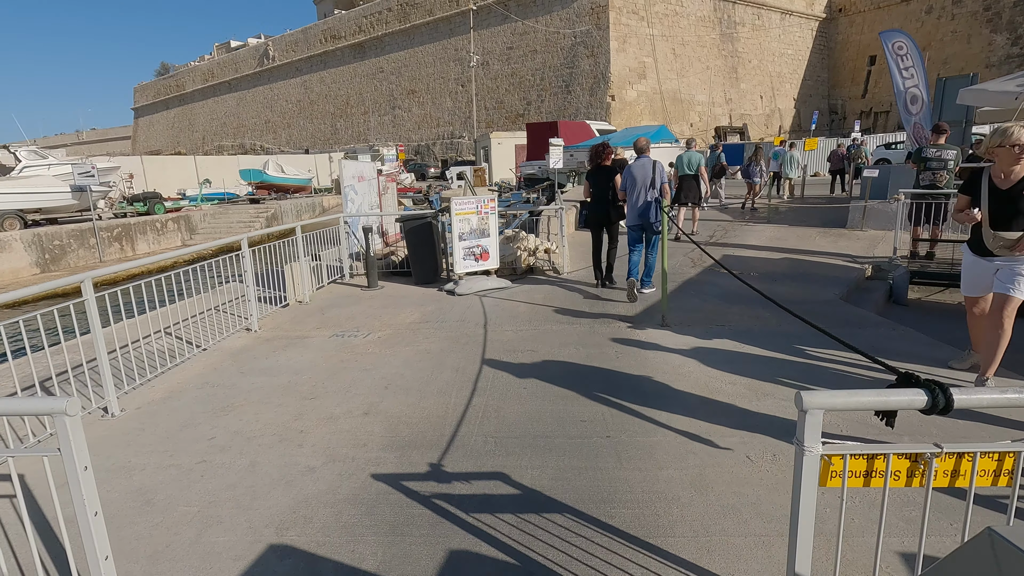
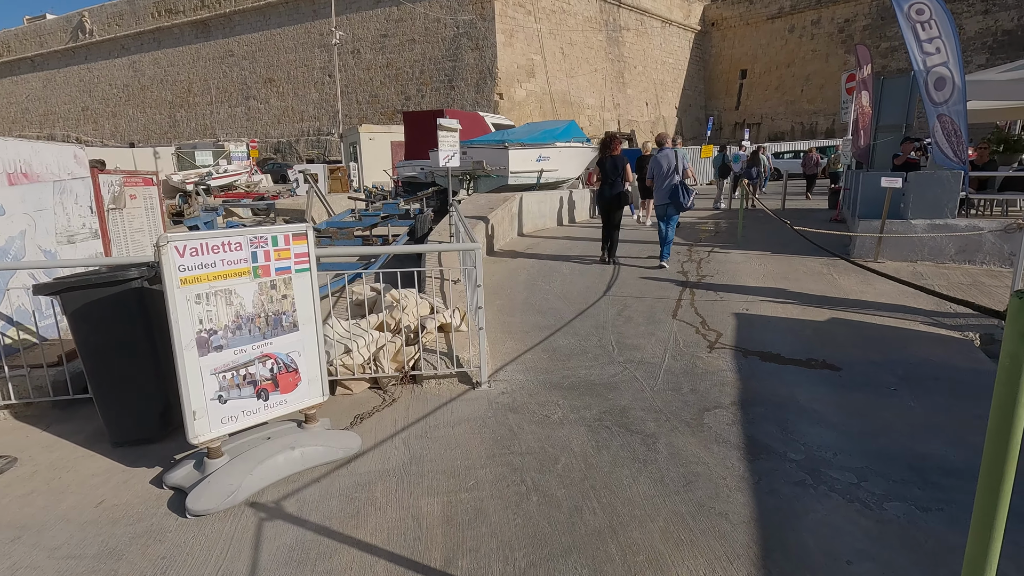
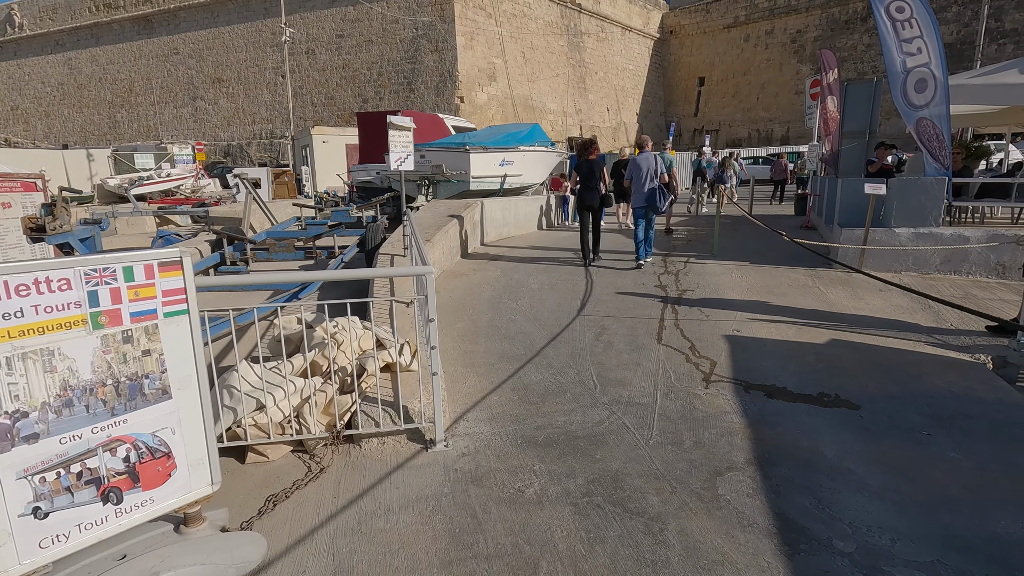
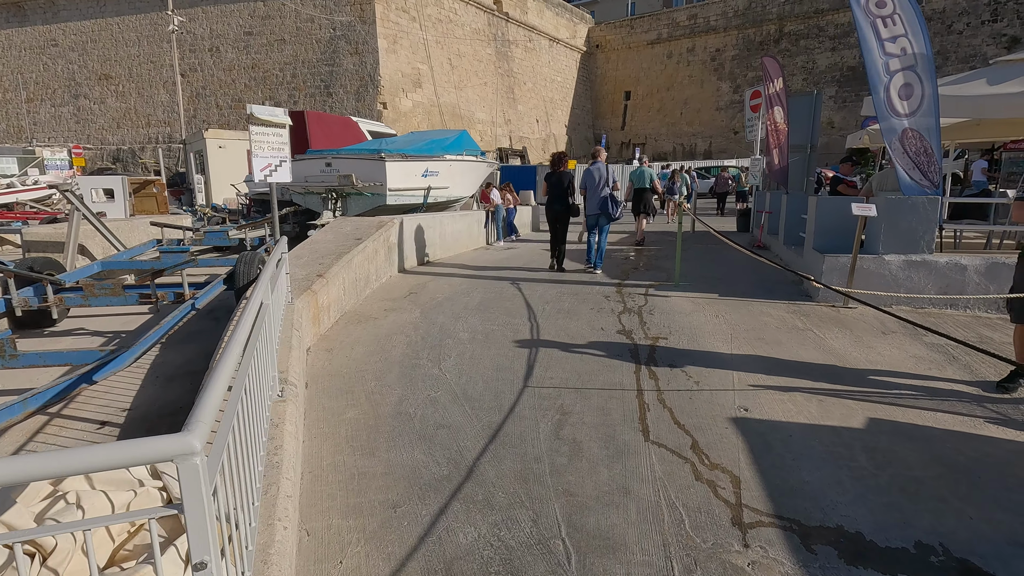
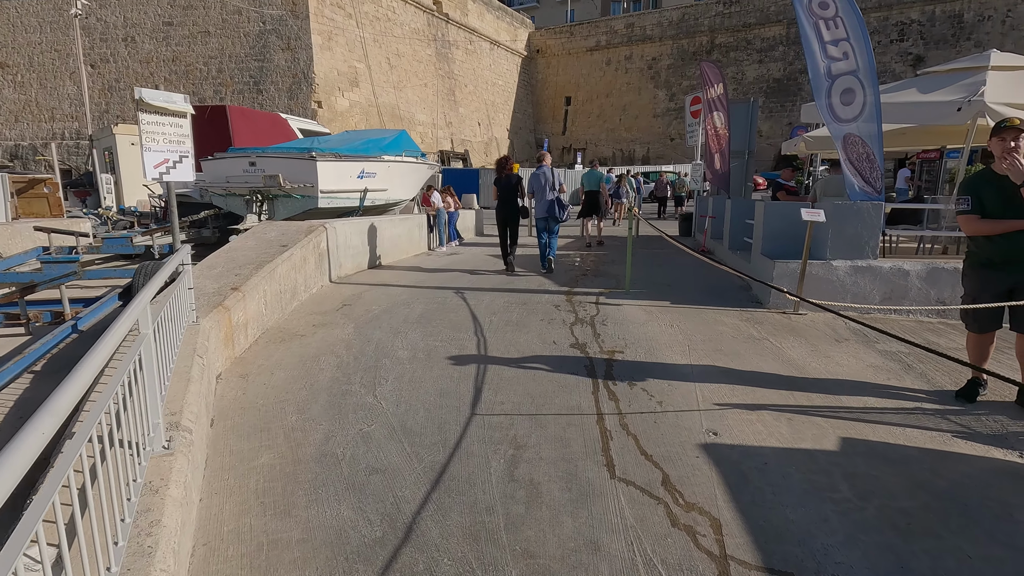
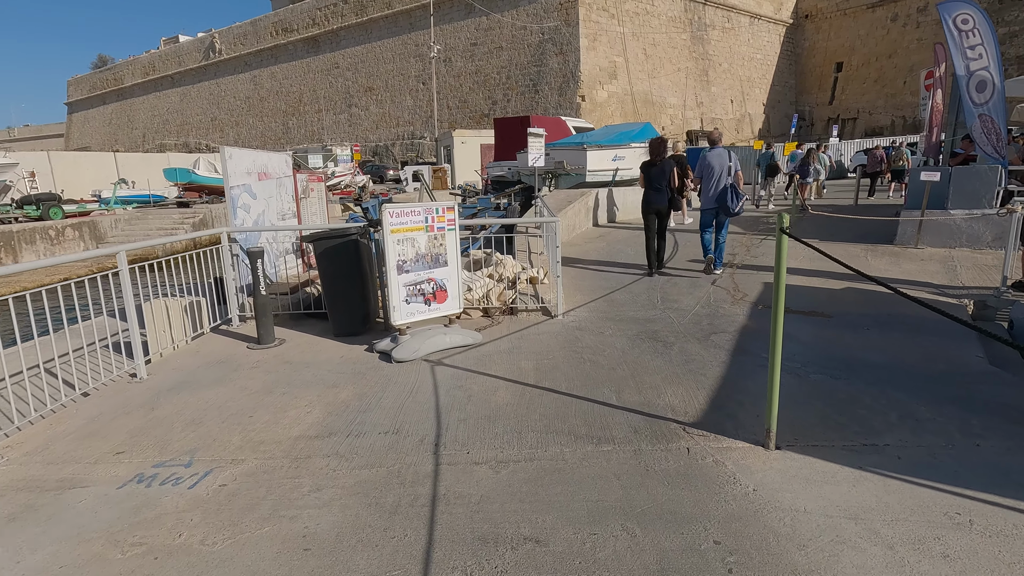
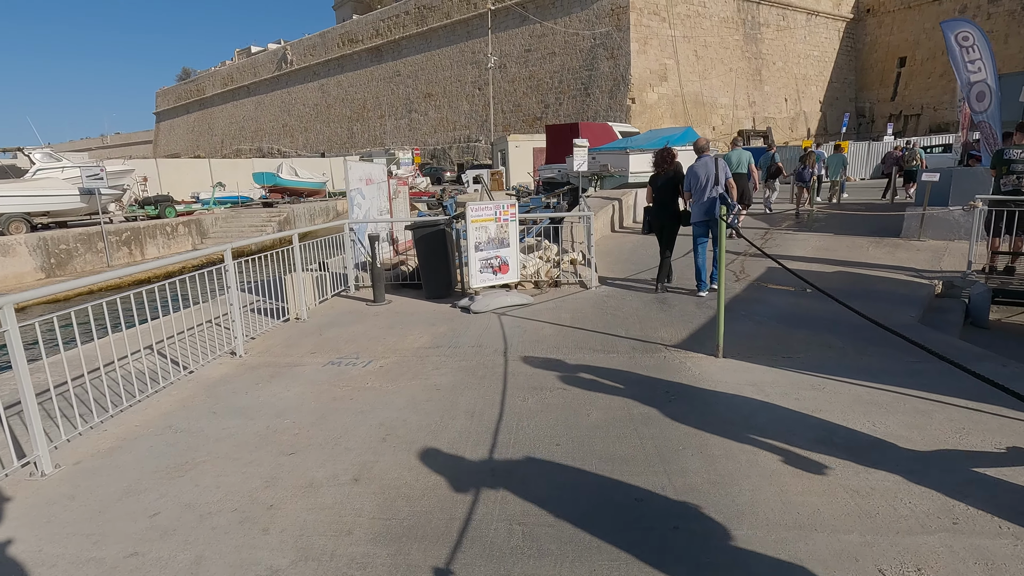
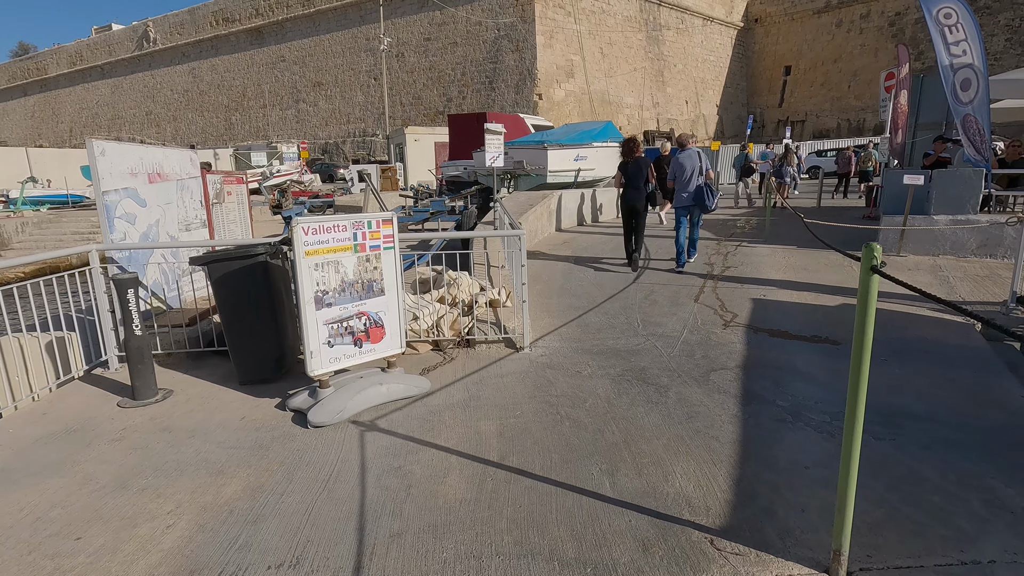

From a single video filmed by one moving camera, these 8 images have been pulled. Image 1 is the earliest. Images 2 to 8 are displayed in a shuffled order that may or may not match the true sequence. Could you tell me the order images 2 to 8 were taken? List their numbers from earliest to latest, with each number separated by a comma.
7, 6, 8, 2, 3, 4, 5
